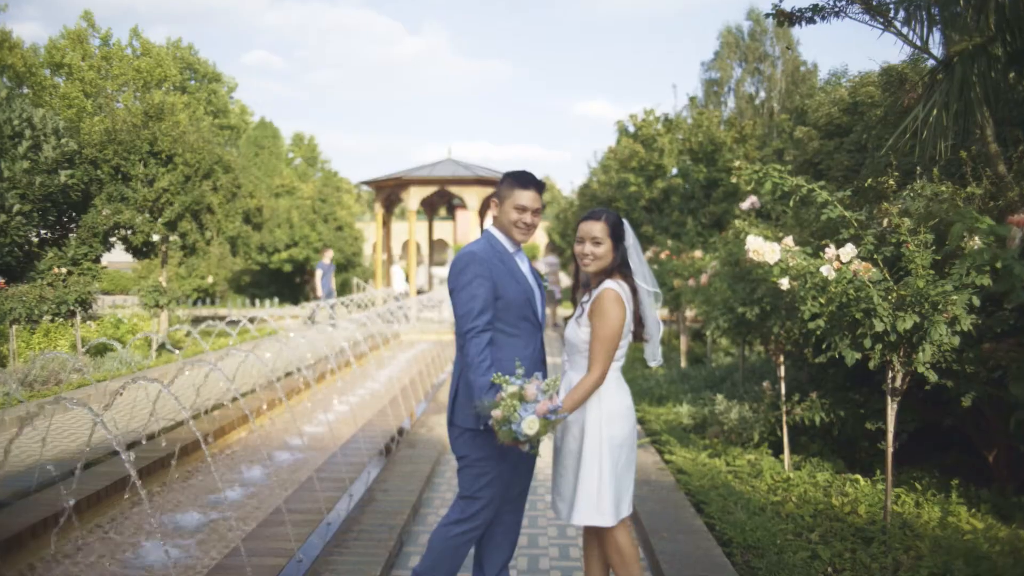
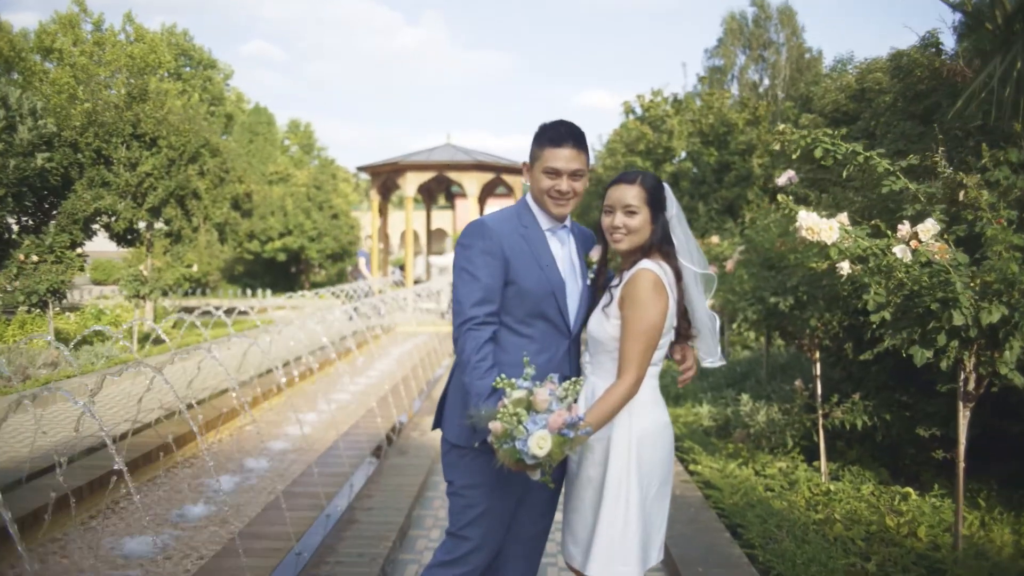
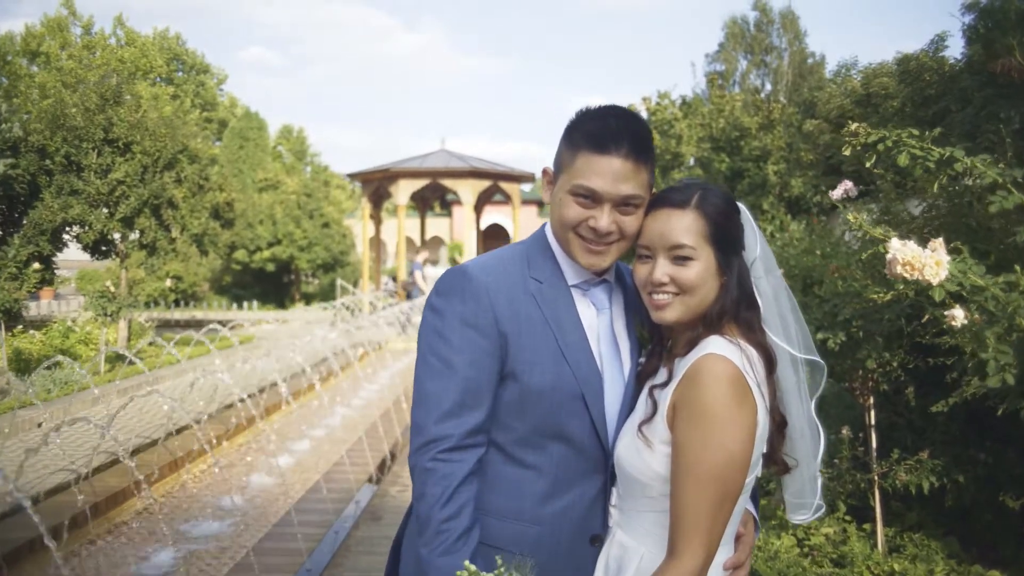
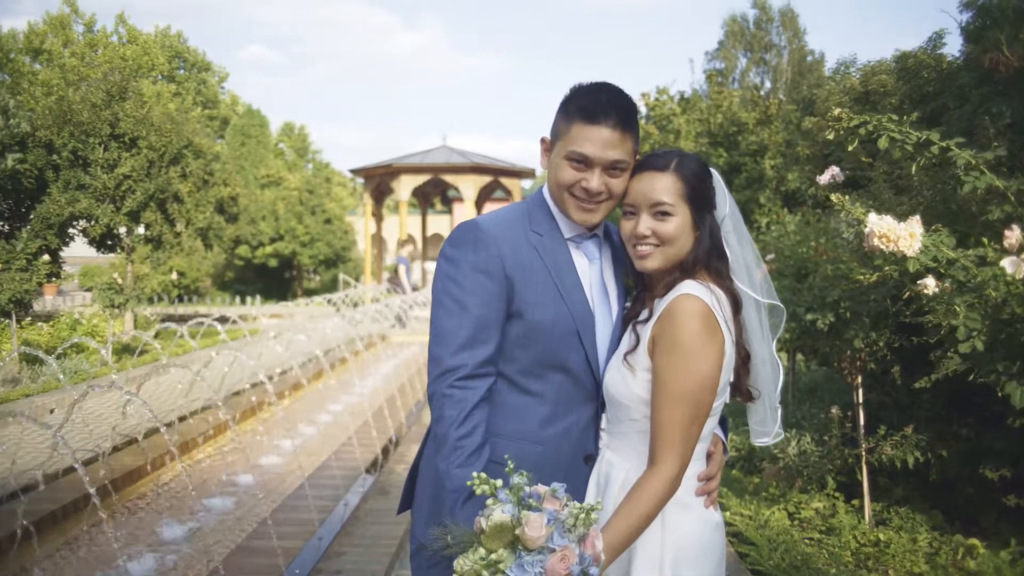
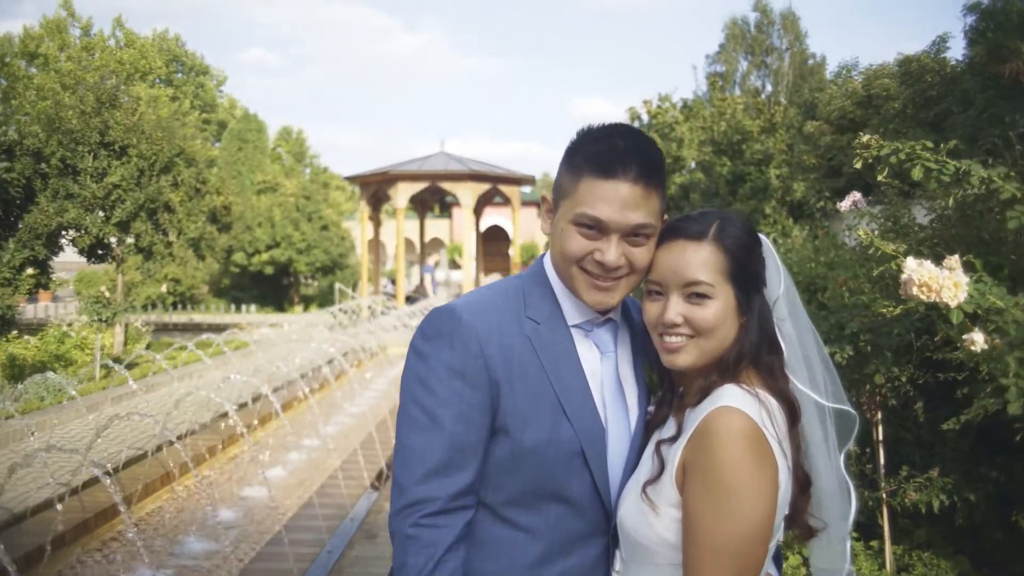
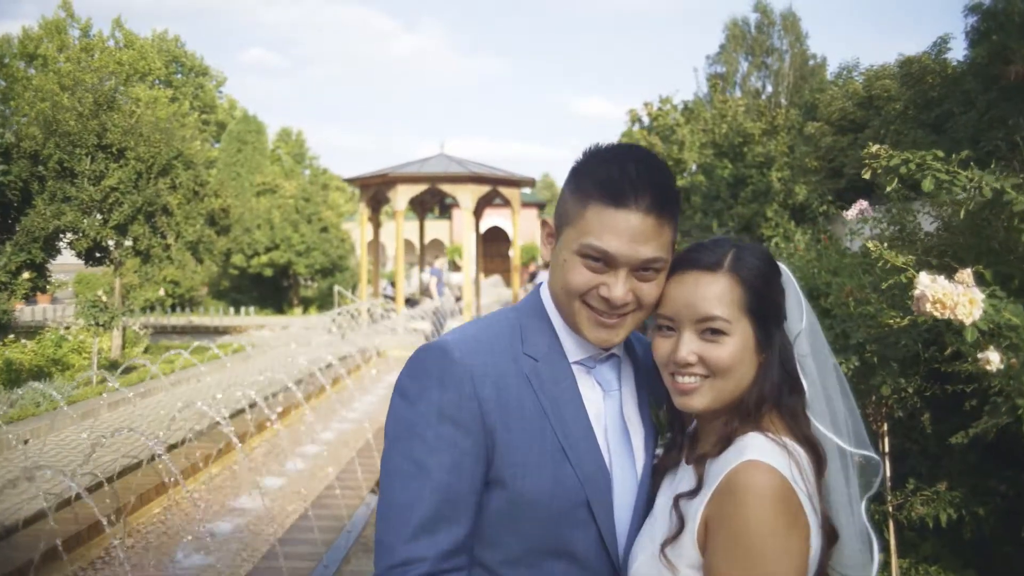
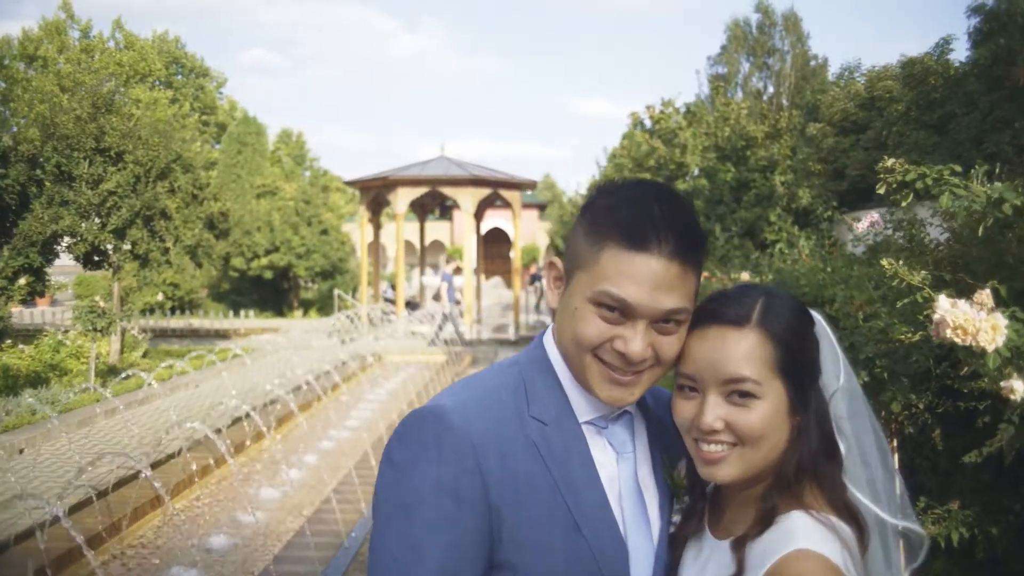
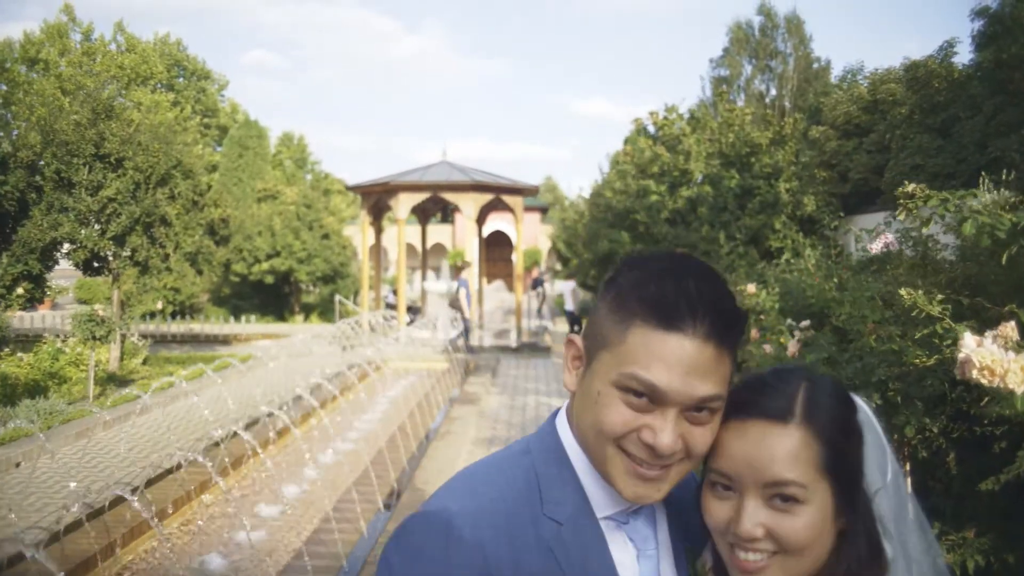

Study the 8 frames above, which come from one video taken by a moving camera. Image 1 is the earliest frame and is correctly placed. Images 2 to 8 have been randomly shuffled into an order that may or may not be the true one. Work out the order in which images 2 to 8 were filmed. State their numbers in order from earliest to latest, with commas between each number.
2, 4, 3, 5, 6, 7, 8
